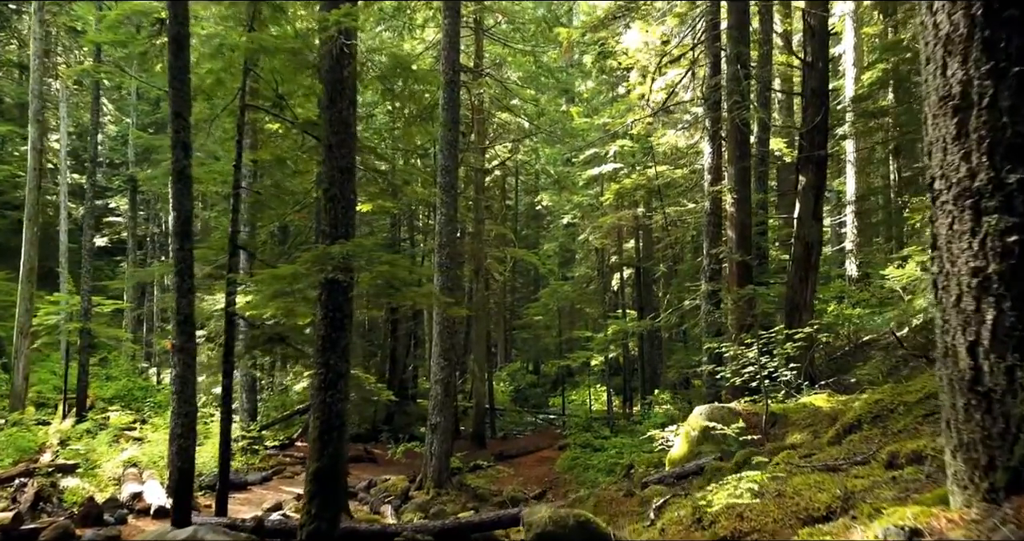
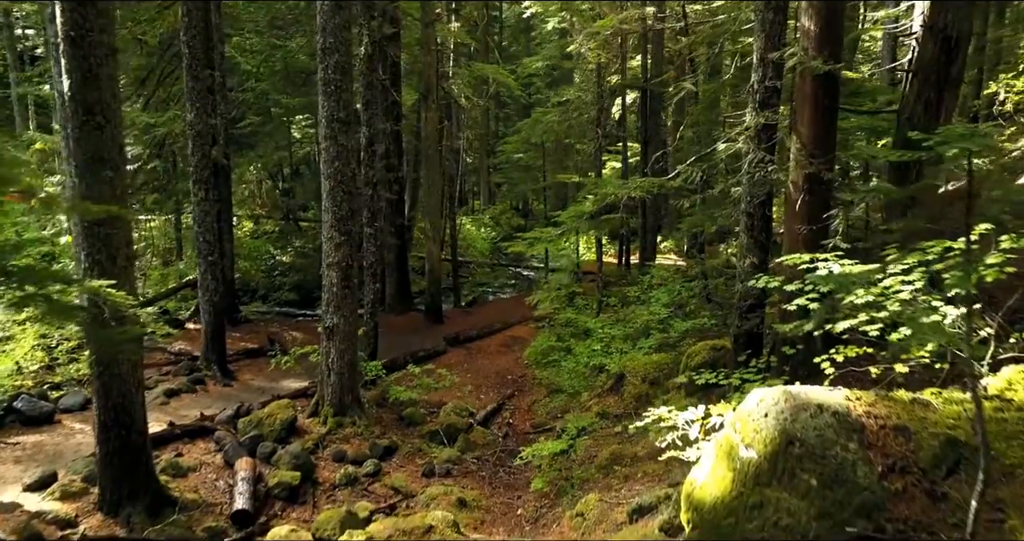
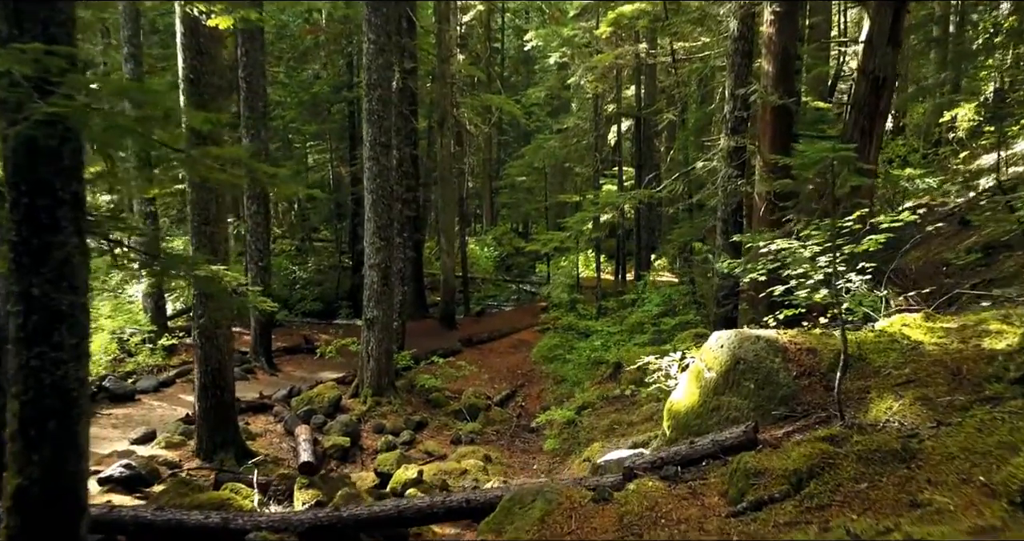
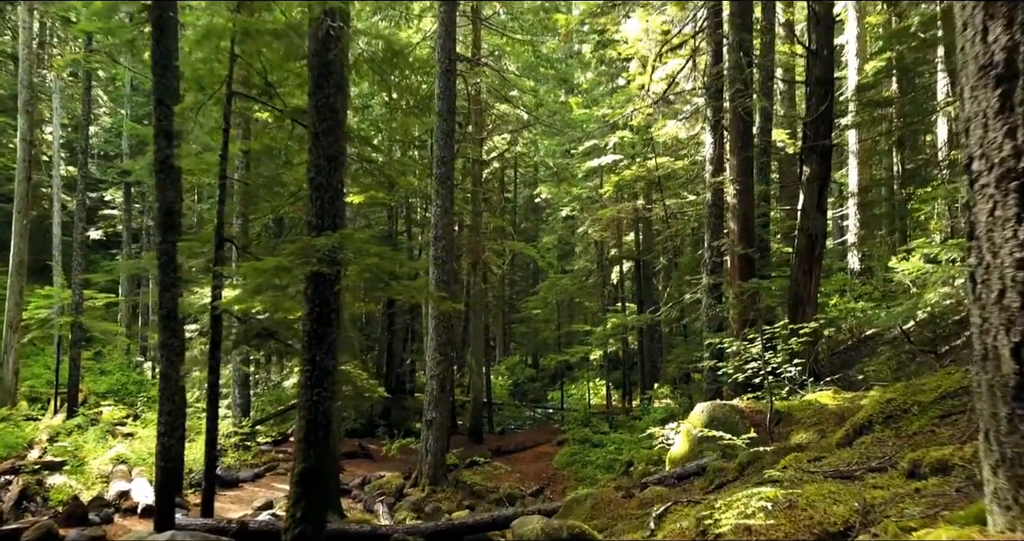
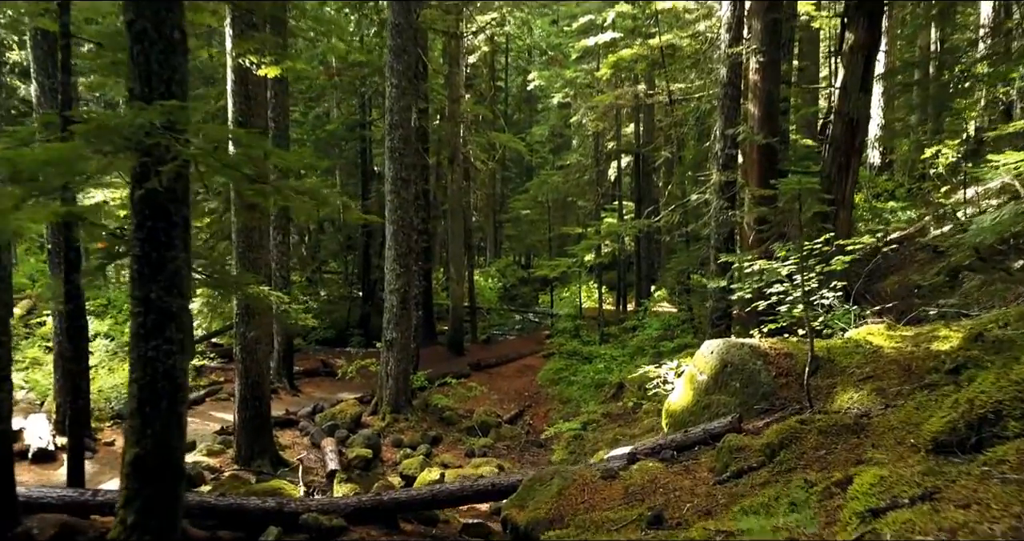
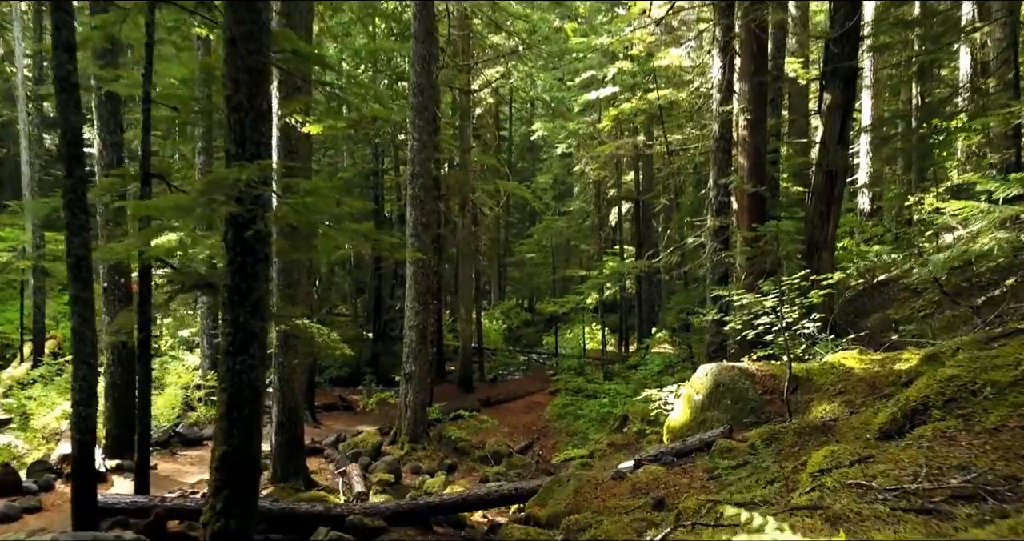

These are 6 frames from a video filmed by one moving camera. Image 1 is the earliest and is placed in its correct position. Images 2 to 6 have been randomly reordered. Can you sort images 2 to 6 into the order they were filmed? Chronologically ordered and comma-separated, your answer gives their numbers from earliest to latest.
4, 6, 5, 3, 2
